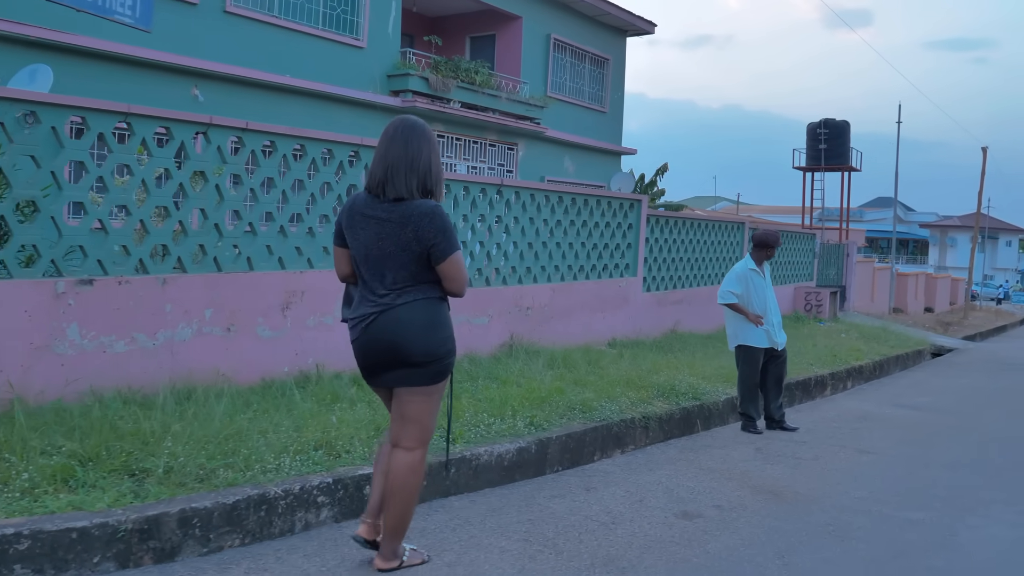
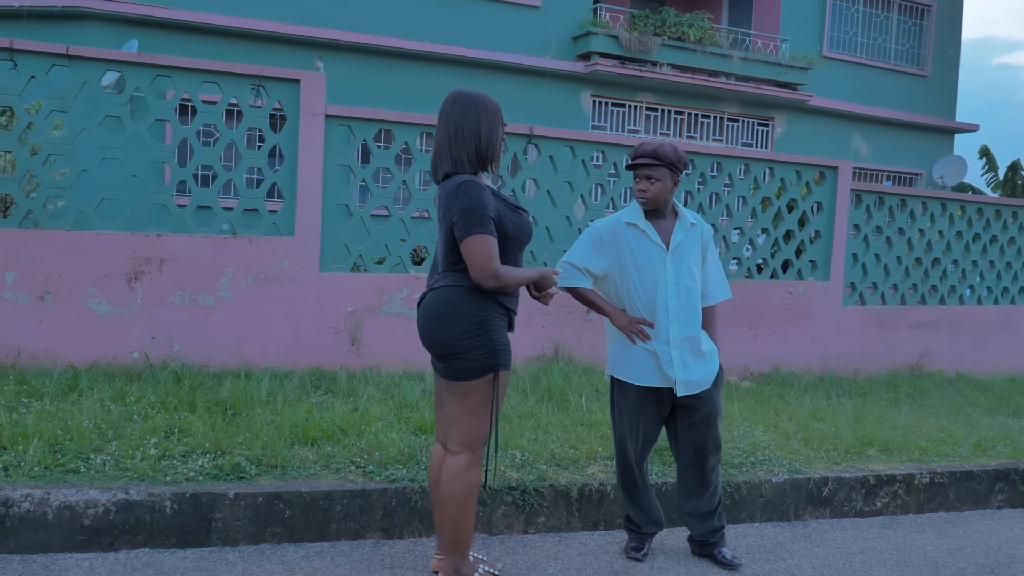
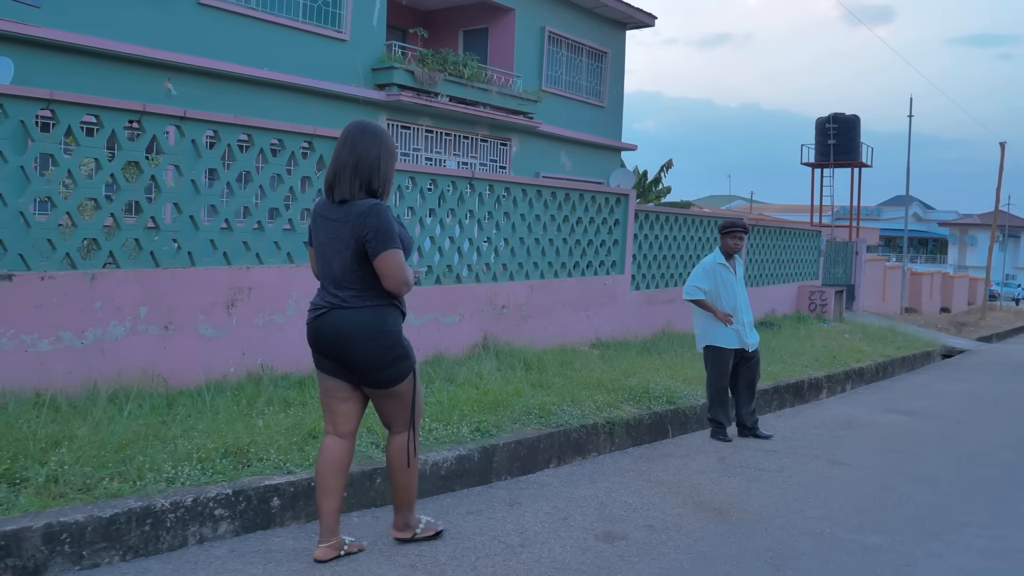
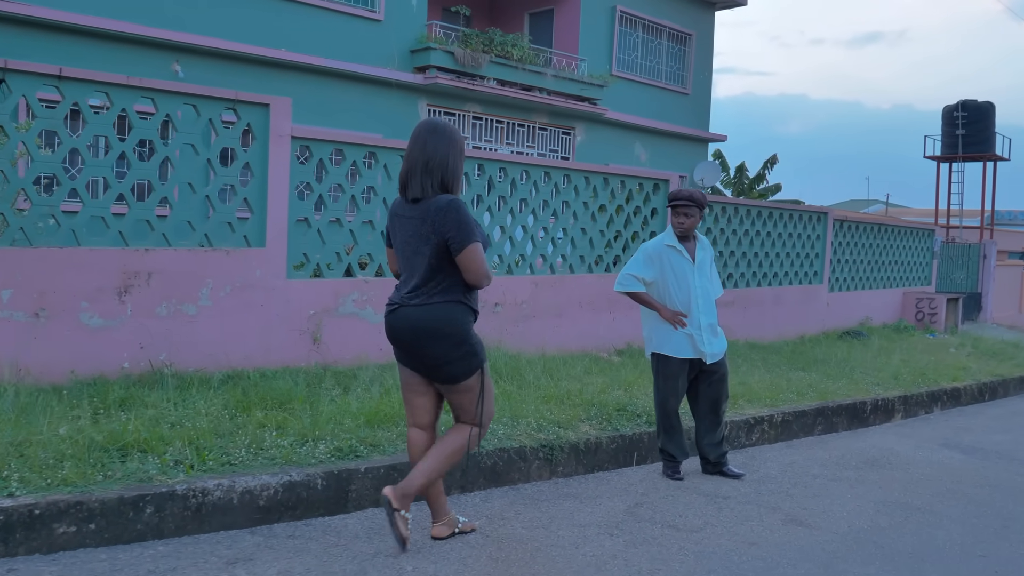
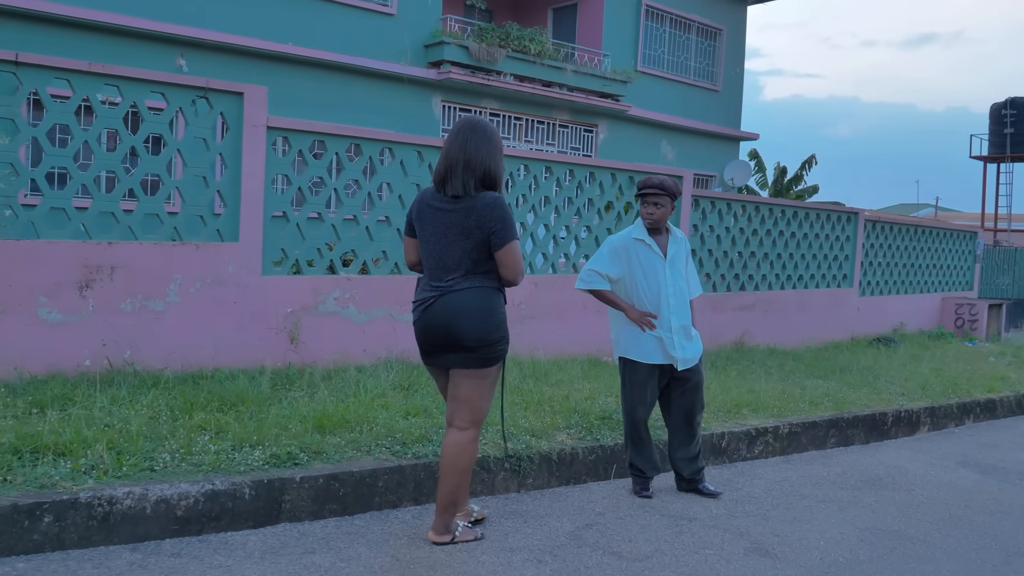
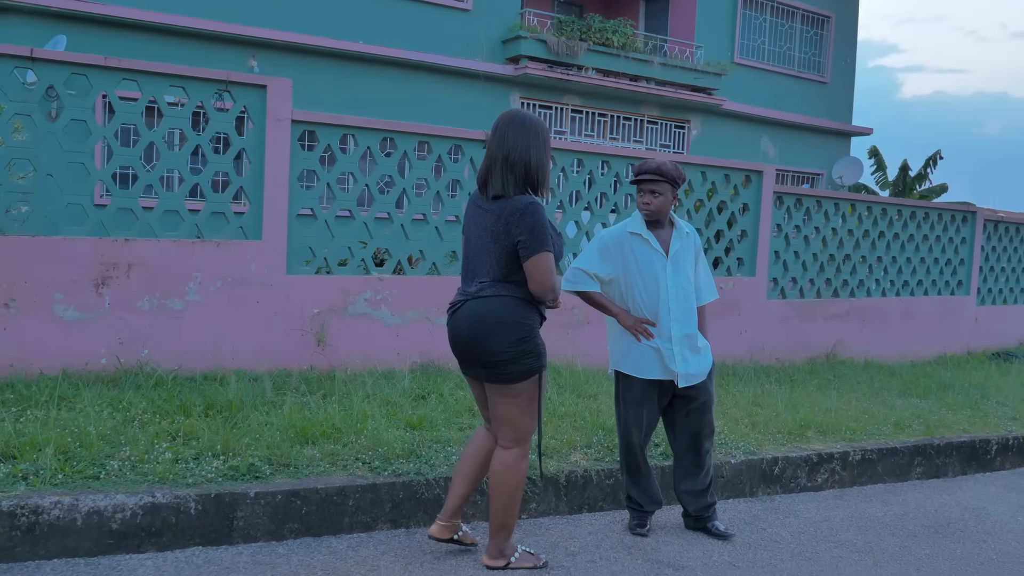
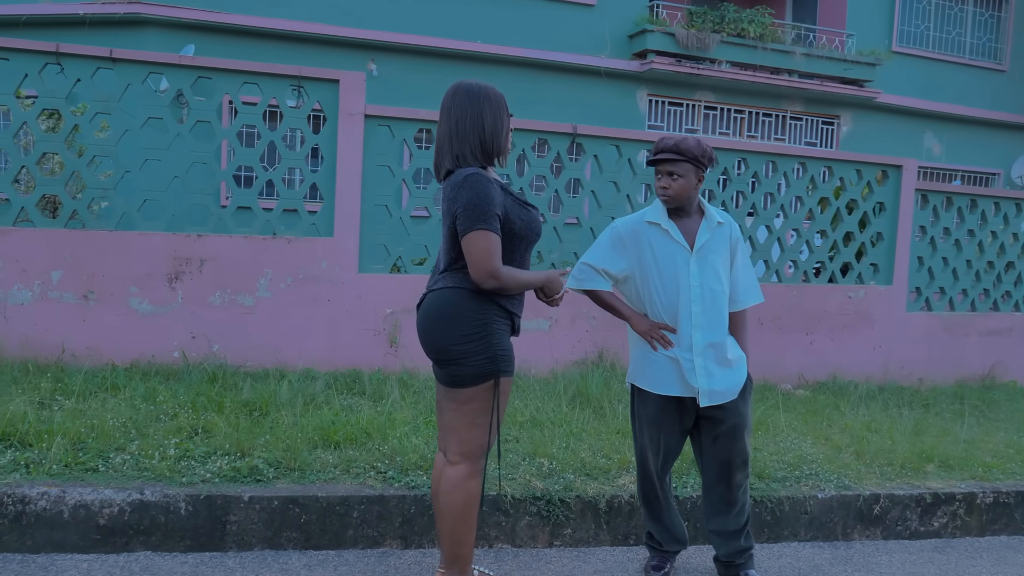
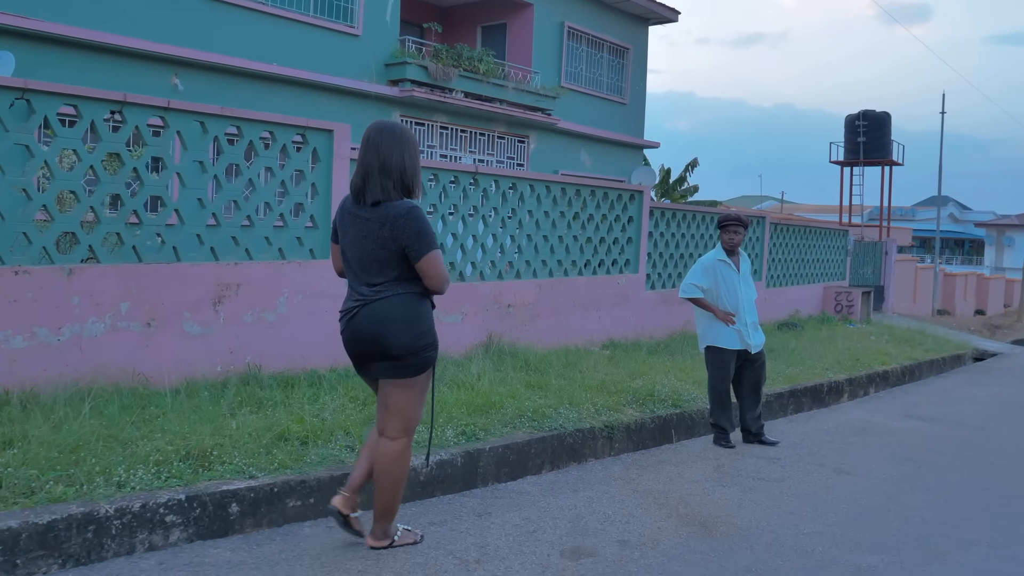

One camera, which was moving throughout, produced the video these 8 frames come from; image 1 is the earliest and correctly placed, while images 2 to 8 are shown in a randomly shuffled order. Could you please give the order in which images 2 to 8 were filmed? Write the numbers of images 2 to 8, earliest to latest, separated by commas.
3, 8, 4, 5, 6, 2, 7
